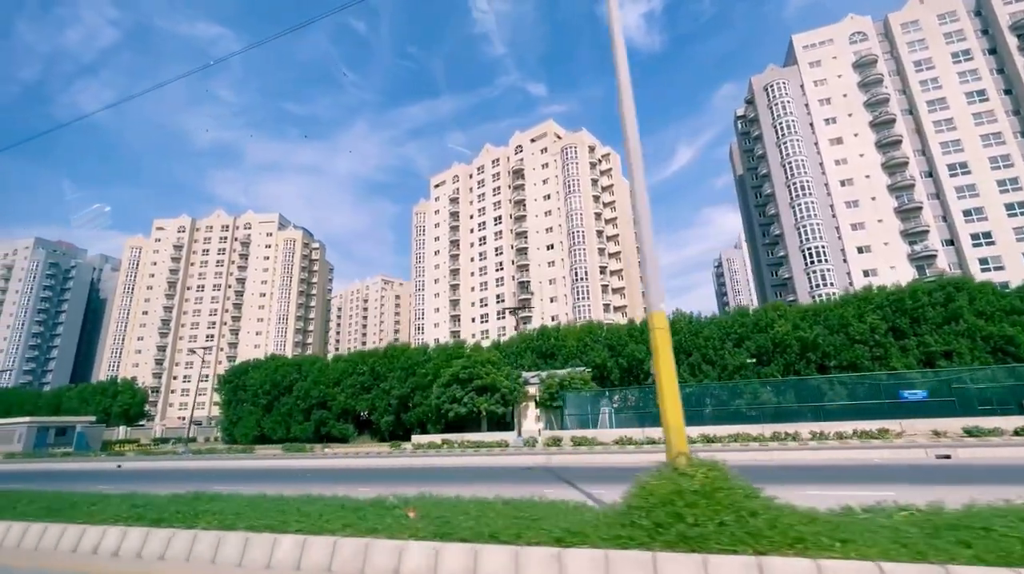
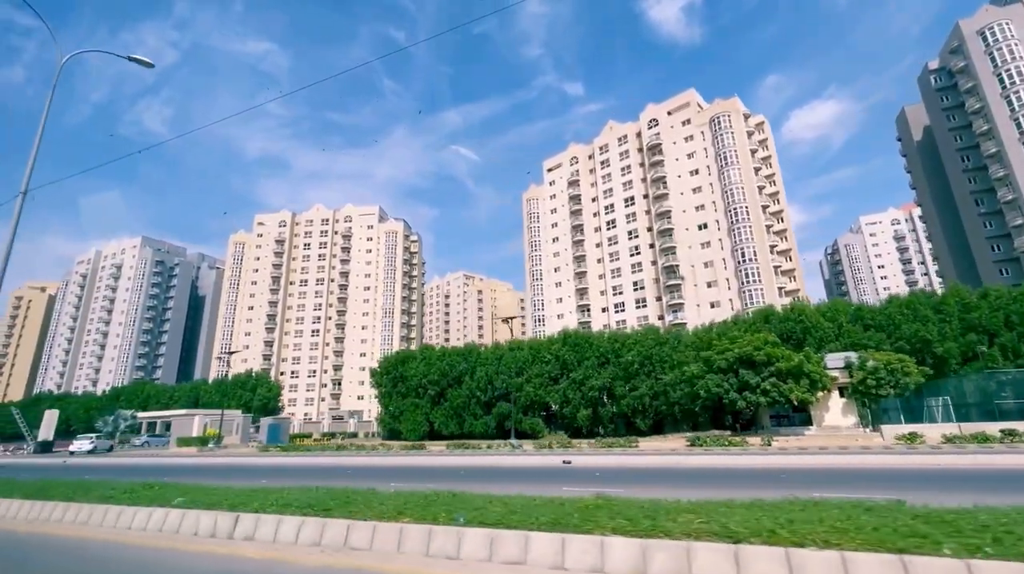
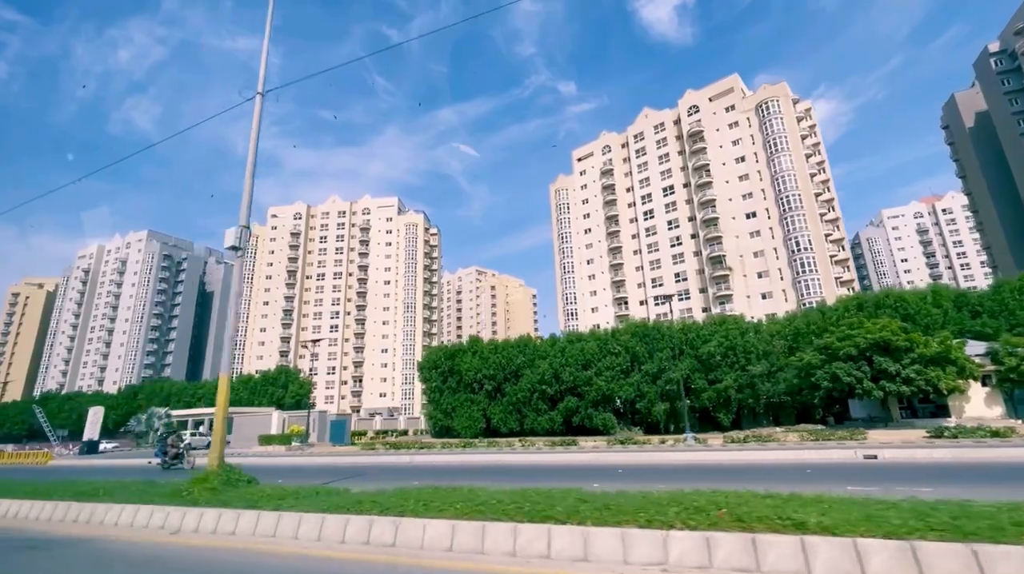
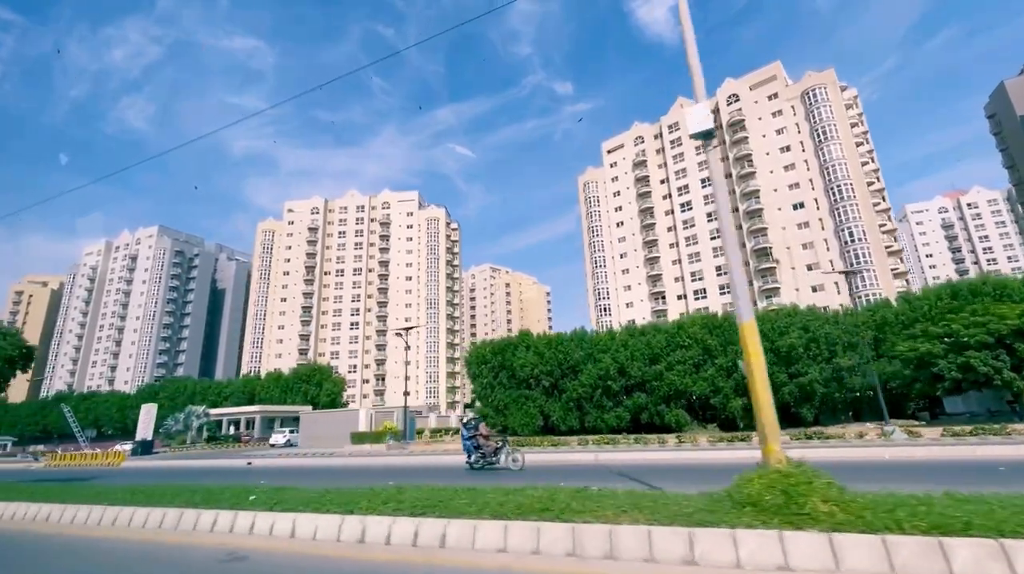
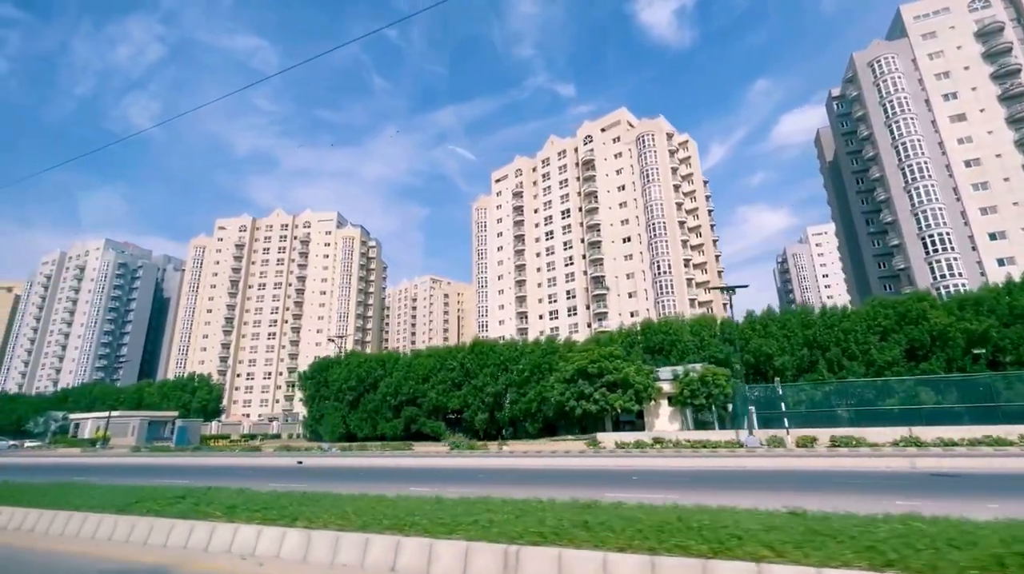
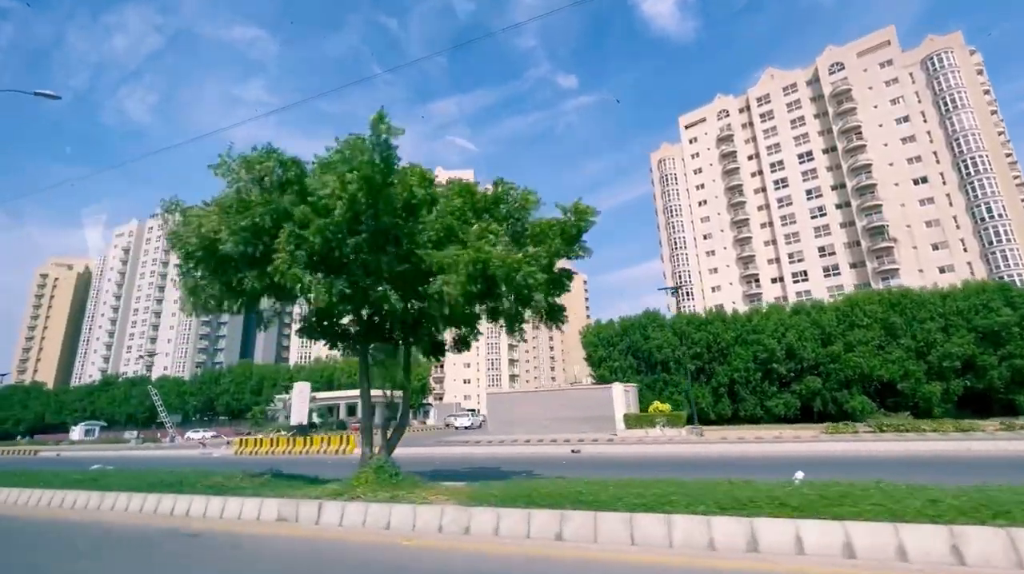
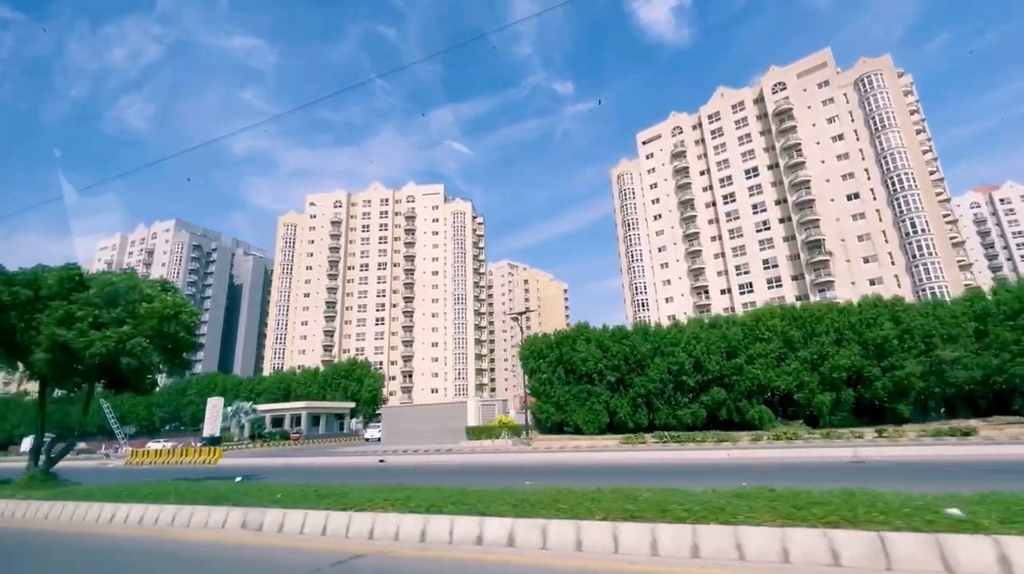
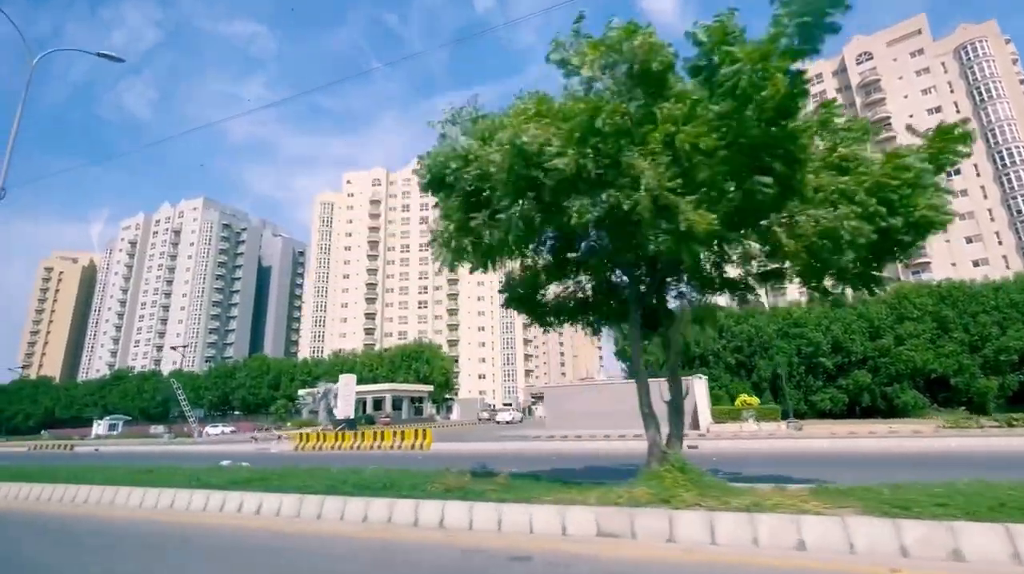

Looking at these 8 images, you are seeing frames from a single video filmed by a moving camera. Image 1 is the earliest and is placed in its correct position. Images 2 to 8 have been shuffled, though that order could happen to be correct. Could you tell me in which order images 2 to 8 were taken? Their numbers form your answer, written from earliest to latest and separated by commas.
5, 2, 3, 4, 7, 6, 8
